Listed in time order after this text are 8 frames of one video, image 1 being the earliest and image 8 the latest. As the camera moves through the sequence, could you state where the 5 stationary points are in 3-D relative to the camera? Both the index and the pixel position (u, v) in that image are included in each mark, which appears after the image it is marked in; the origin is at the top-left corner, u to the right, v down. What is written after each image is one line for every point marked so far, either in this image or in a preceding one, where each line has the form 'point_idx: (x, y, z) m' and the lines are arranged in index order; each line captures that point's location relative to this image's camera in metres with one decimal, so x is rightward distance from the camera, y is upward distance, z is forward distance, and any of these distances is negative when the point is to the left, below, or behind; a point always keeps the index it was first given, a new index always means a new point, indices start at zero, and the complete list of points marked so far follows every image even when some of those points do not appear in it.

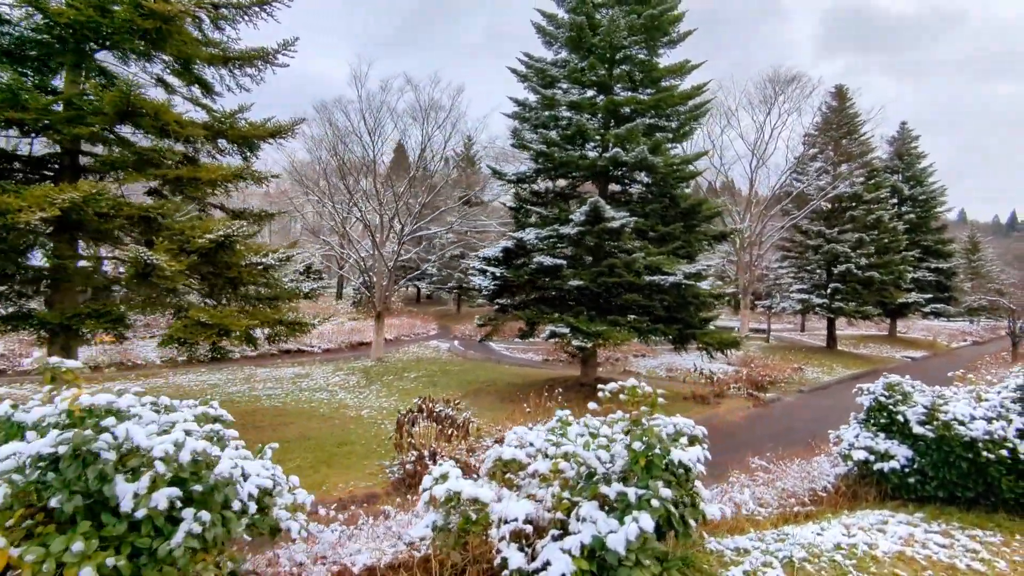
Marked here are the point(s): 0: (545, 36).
0: (+0.7, +5.1, +12.6) m
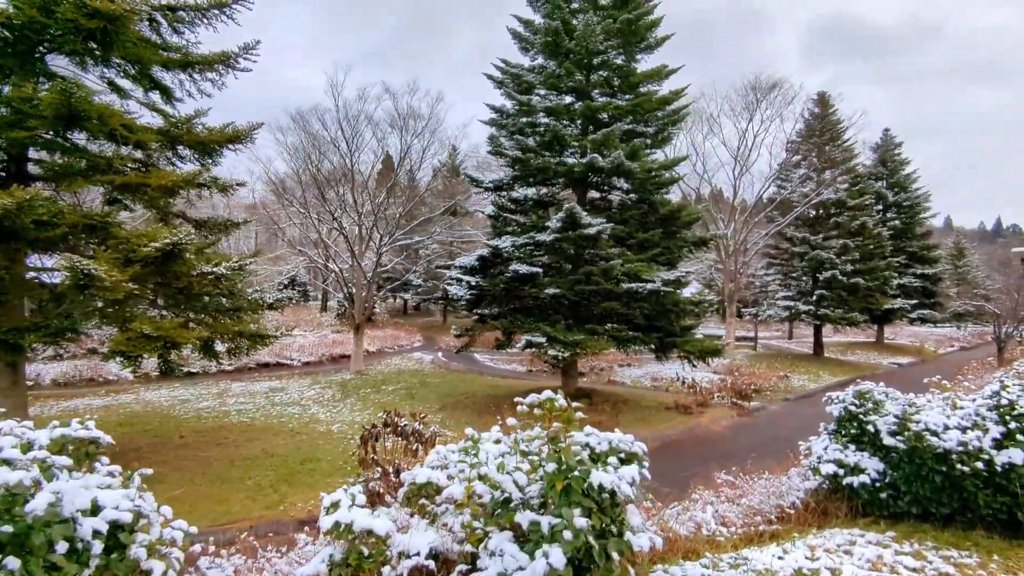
0: (+0.2, +4.9, +12.4) m
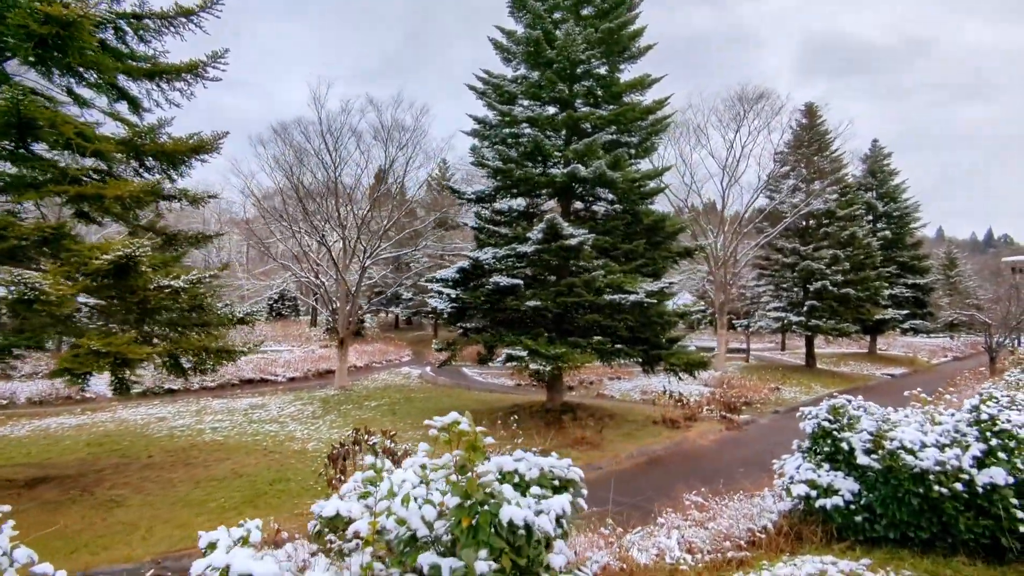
0: (-0.2, +4.7, +12.3) m
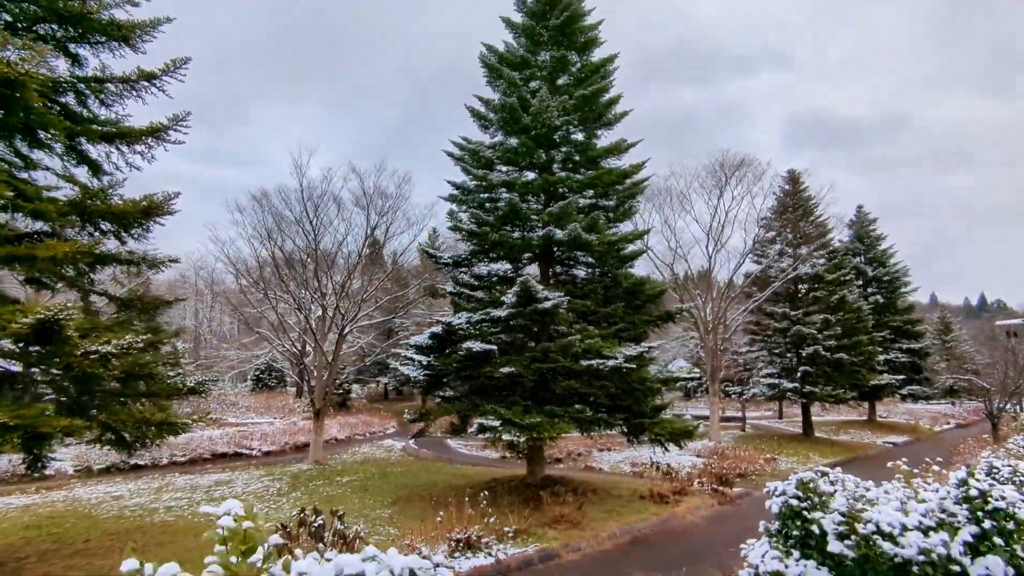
0: (-0.6, +3.4, +12.4) m
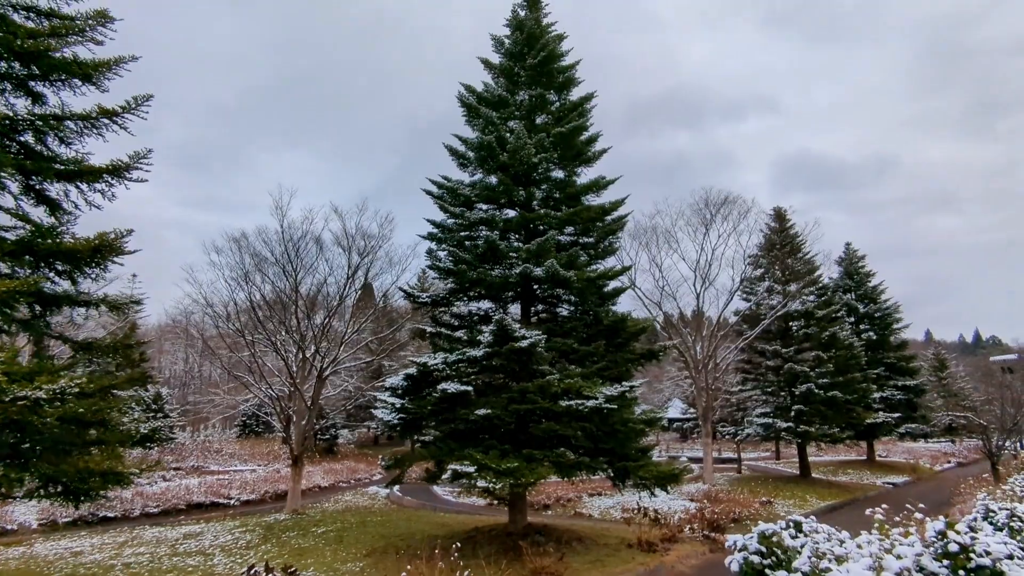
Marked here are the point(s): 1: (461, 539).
0: (-1.1, +2.6, +12.3) m
1: (-0.9, -4.4, +11.0) m
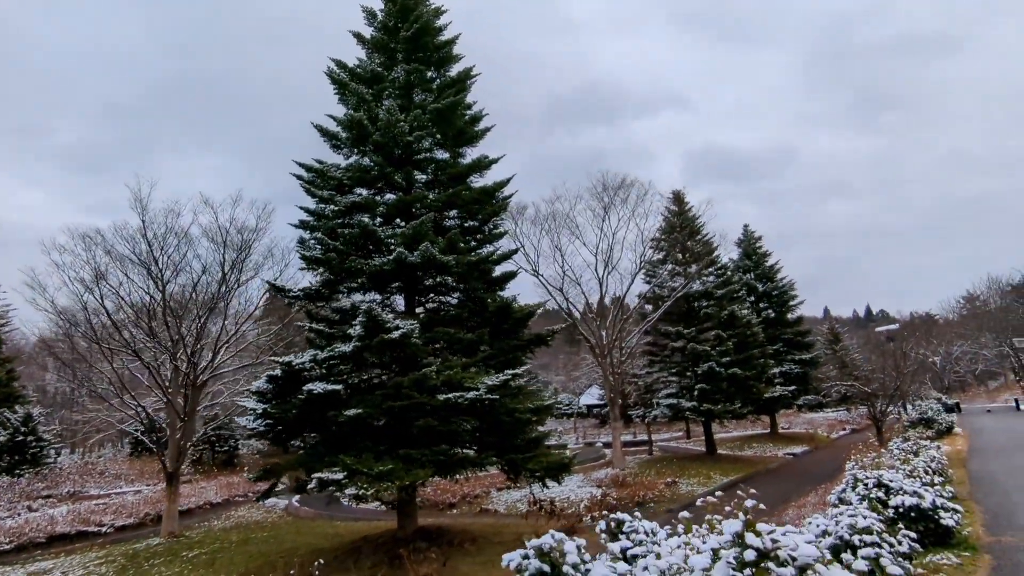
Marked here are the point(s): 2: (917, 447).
0: (-3.3, +2.7, +11.4) m
1: (-2.7, -4.3, +10.1) m
2: (+6.4, -2.5, +9.9) m
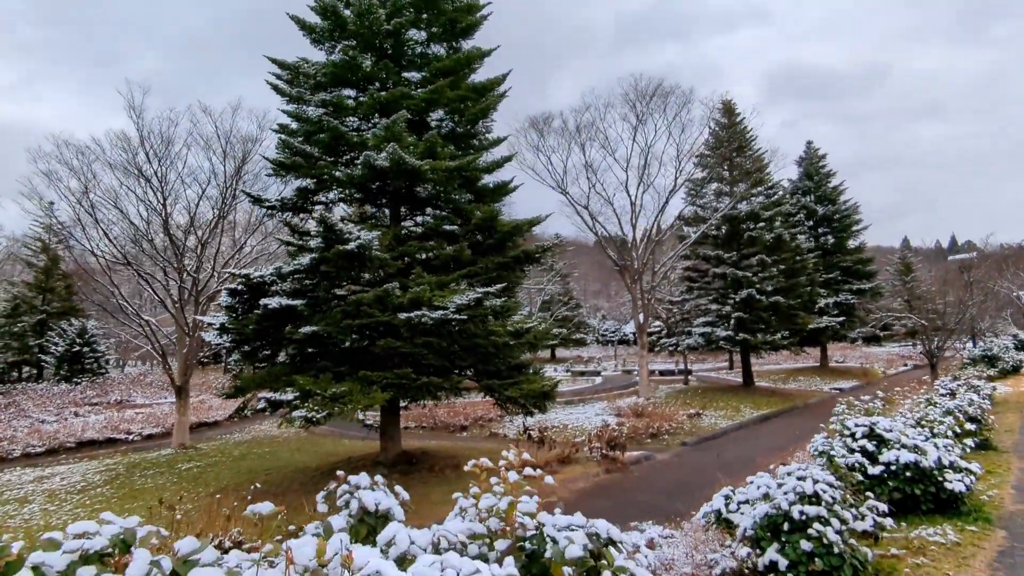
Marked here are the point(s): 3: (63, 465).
0: (-3.4, +4.2, +10.3) m
1: (-3.0, -2.9, +9.8) m
2: (+6.1, -1.4, +8.5) m
3: (-9.5, -3.7, +13.1) m
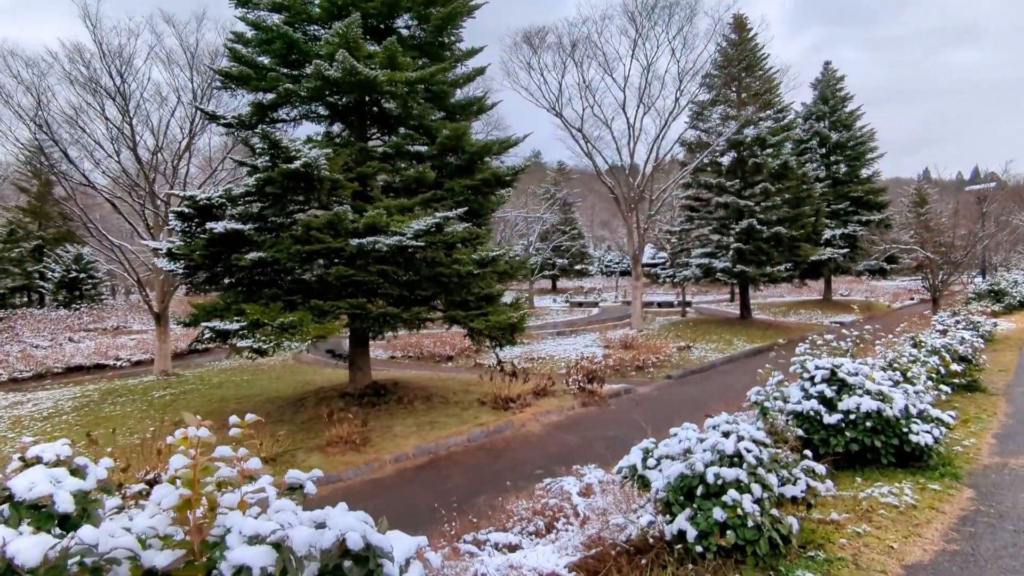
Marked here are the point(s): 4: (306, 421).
0: (-3.7, +5.4, +9.2) m
1: (-3.4, -1.7, +9.6) m
2: (+5.7, -0.5, +7.9) m
3: (-9.9, -2.2, +13.1) m
4: (-2.6, -1.7, +8.2) m
